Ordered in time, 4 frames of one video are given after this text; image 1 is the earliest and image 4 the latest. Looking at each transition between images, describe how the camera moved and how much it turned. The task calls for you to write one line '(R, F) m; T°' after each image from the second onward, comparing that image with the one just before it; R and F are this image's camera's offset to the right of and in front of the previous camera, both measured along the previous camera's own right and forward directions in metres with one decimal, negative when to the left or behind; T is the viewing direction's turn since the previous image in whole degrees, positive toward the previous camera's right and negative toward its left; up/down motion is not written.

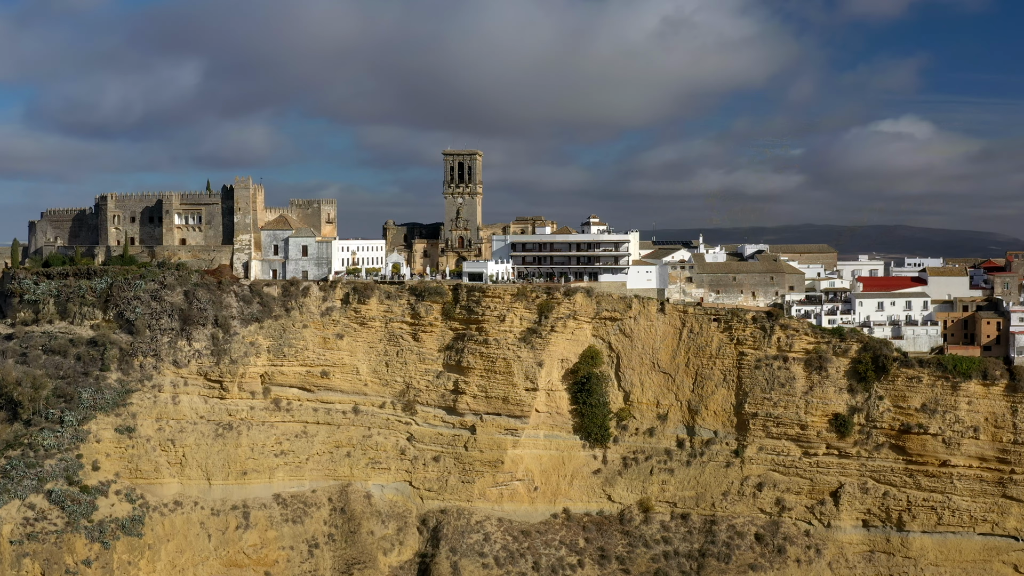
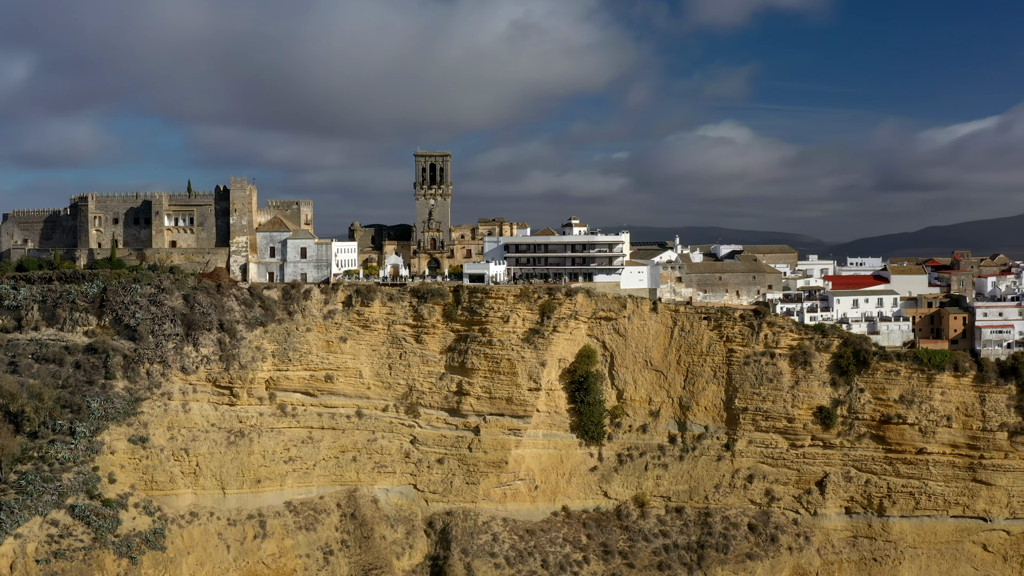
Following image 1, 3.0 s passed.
(-3.5, +0.1) m; +8°
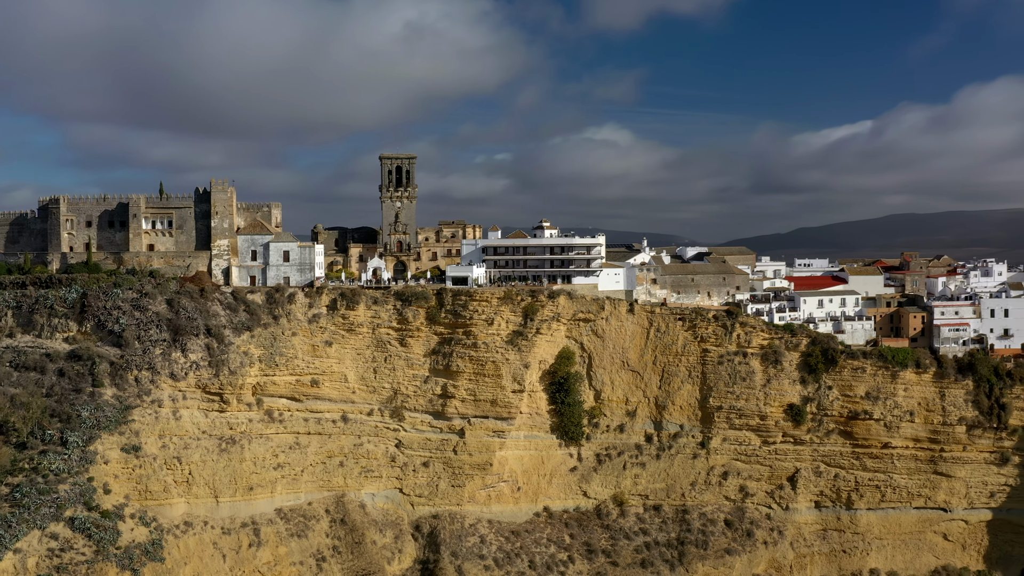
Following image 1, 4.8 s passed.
(-2.0, 0.0) m; +6°
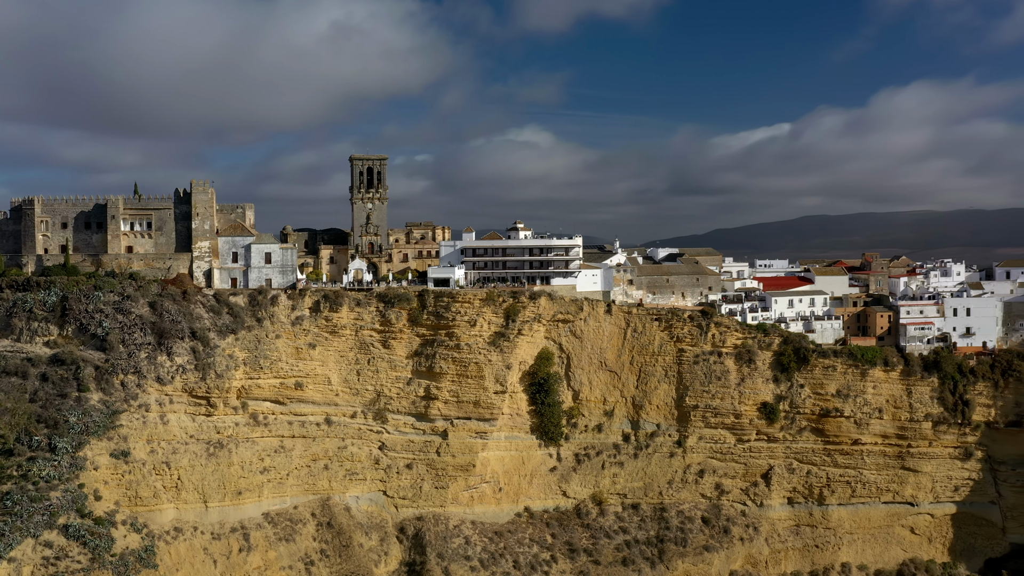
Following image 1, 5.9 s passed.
(-1.3, 0.0) m; +4°
